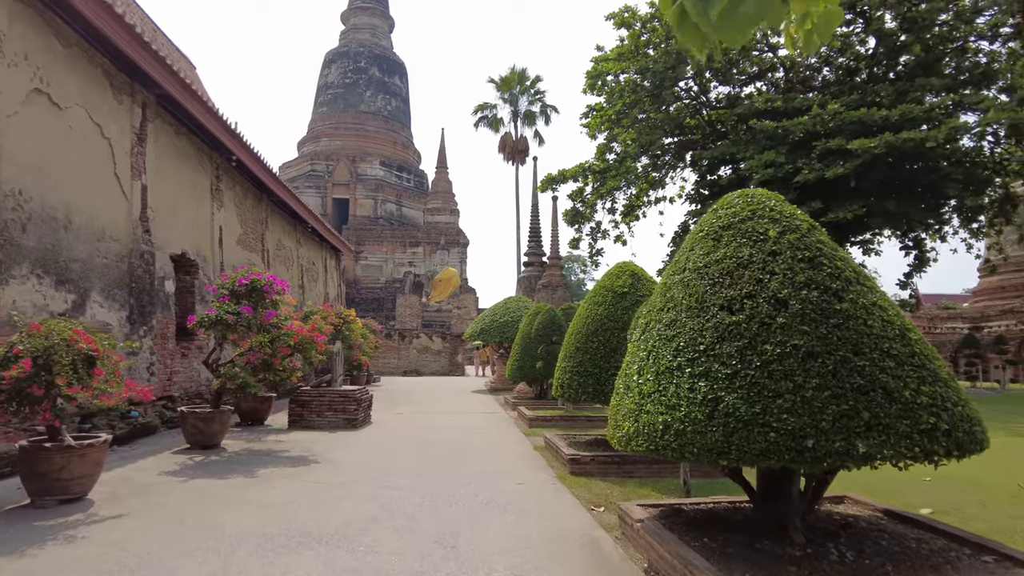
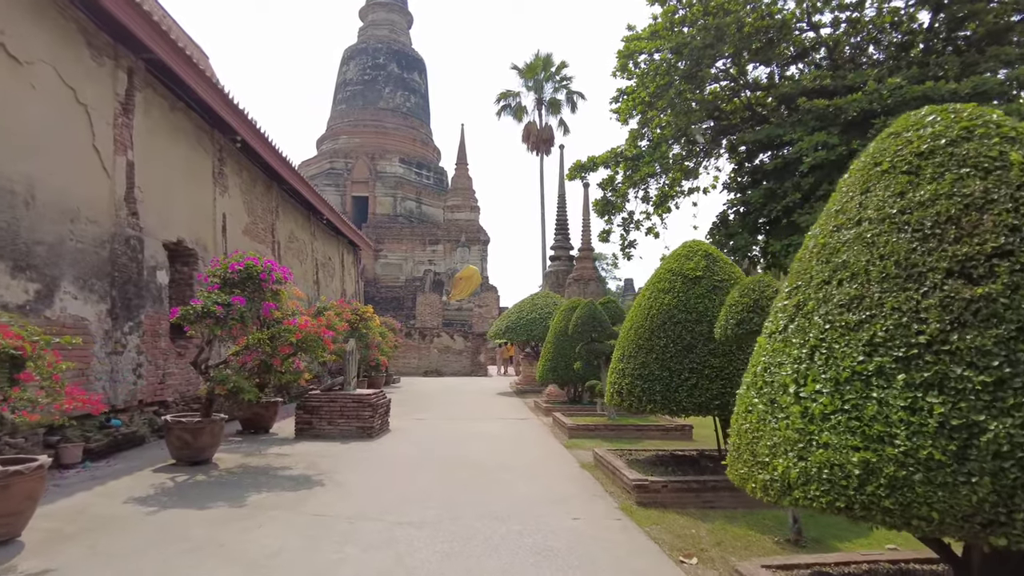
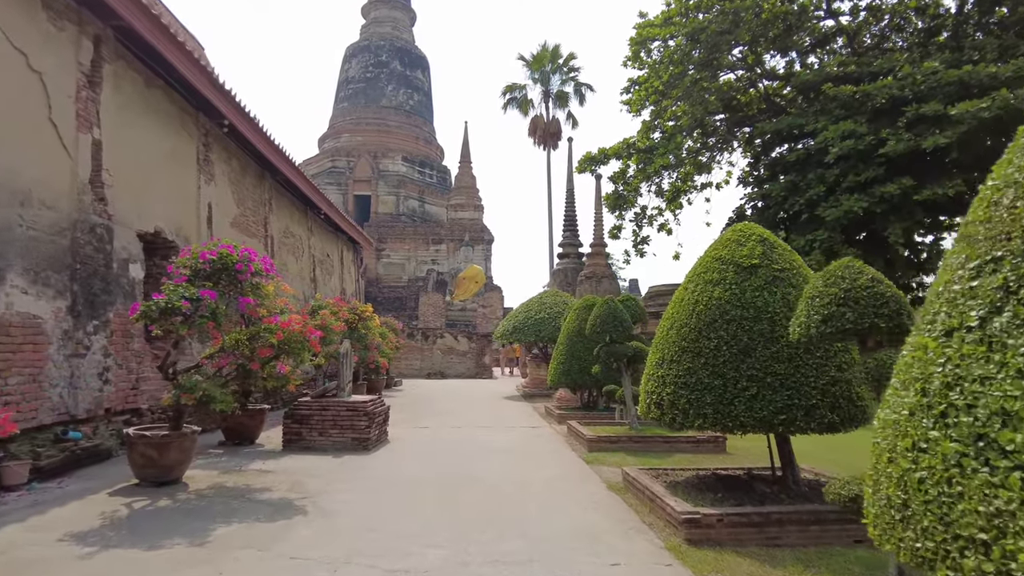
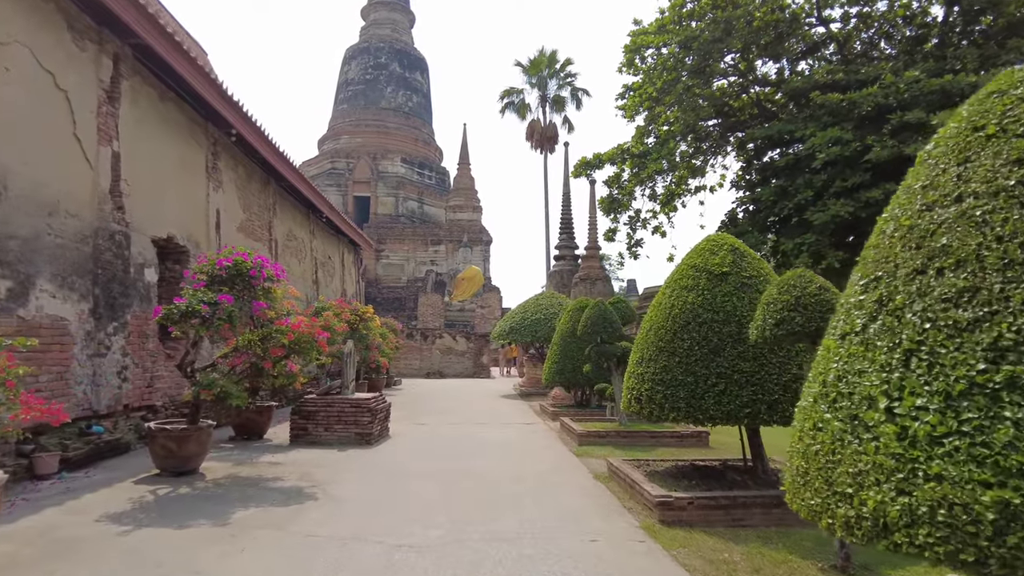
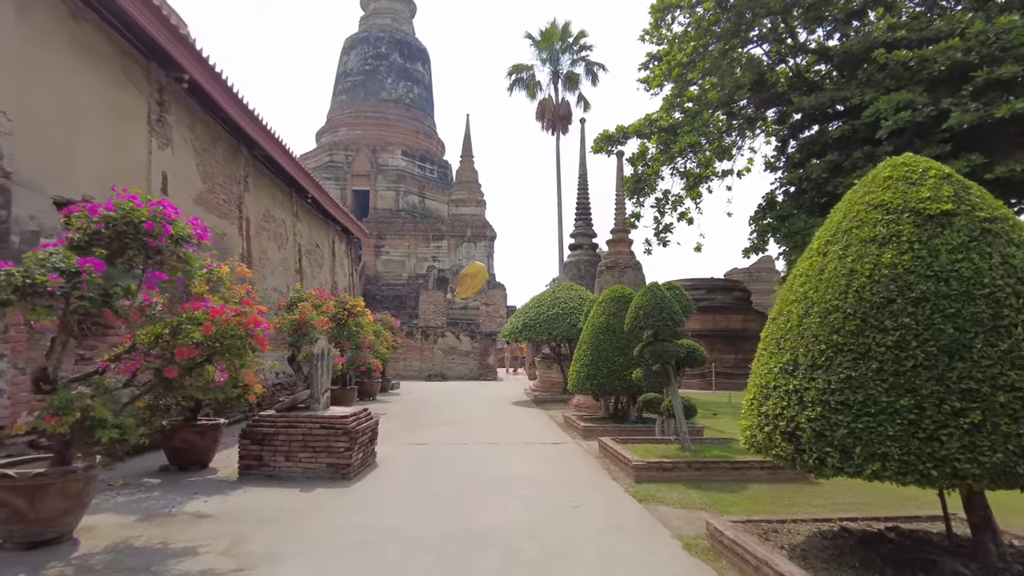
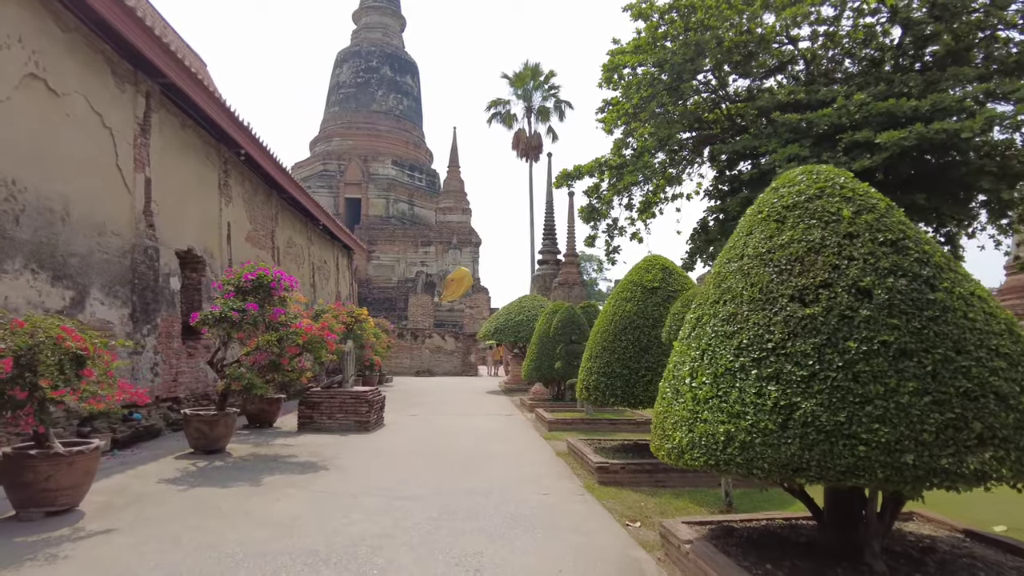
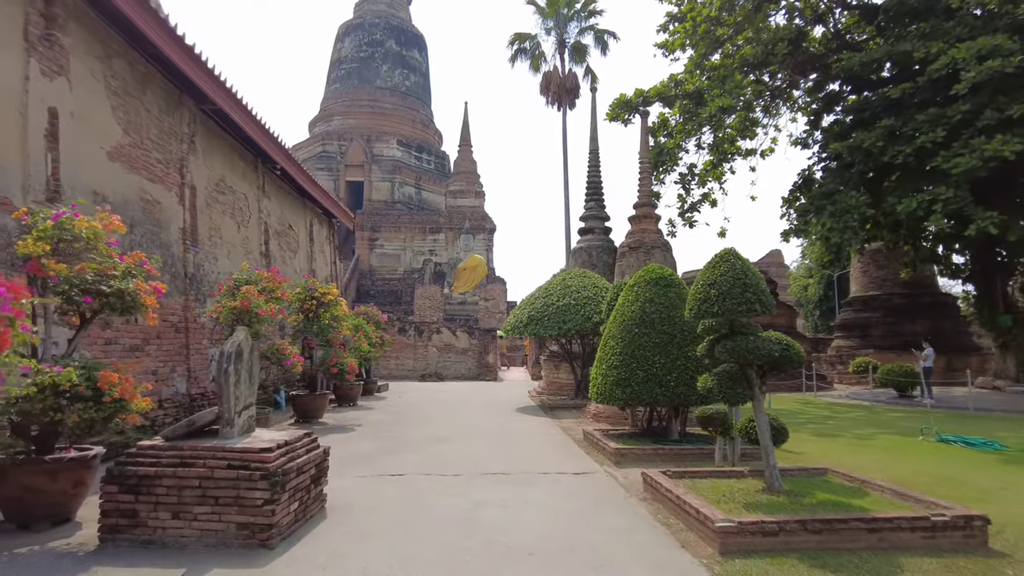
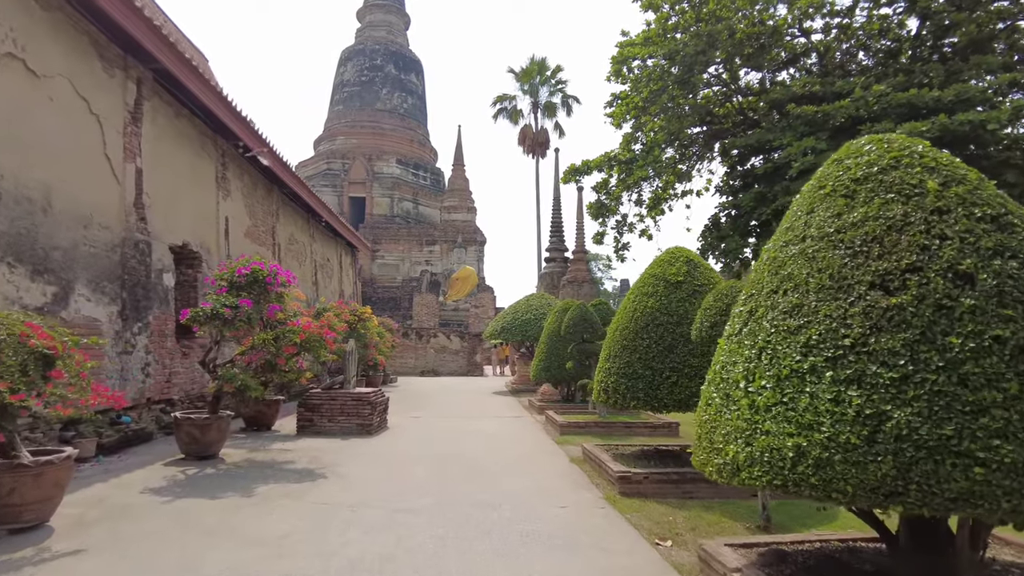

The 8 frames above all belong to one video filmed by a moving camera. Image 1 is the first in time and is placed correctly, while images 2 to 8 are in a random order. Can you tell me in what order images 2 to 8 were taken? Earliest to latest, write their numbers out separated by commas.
6, 8, 2, 4, 3, 5, 7
